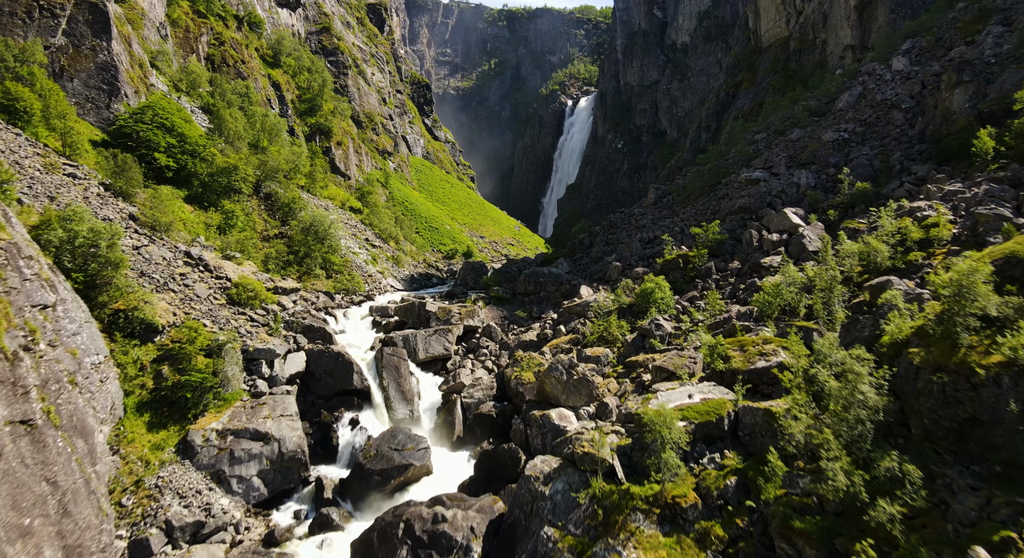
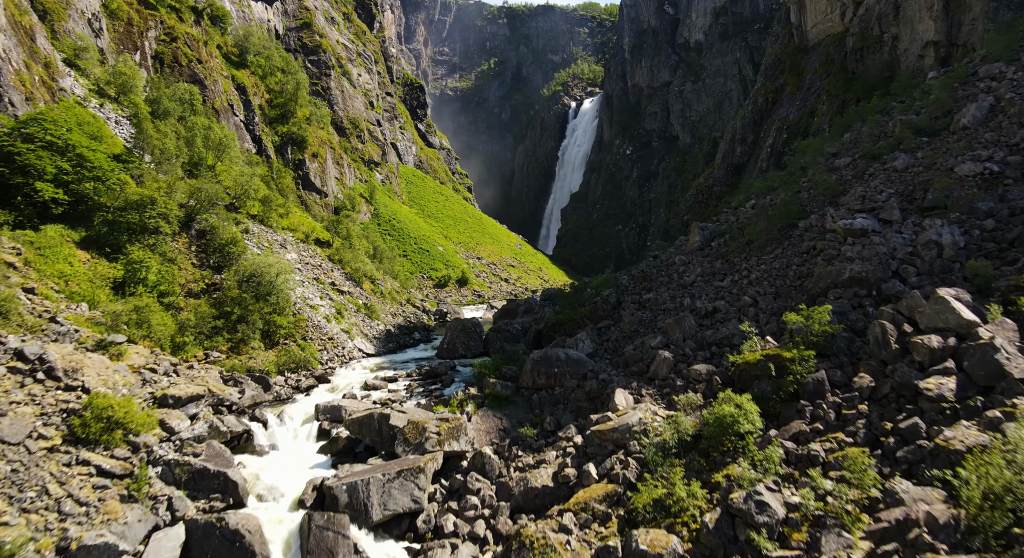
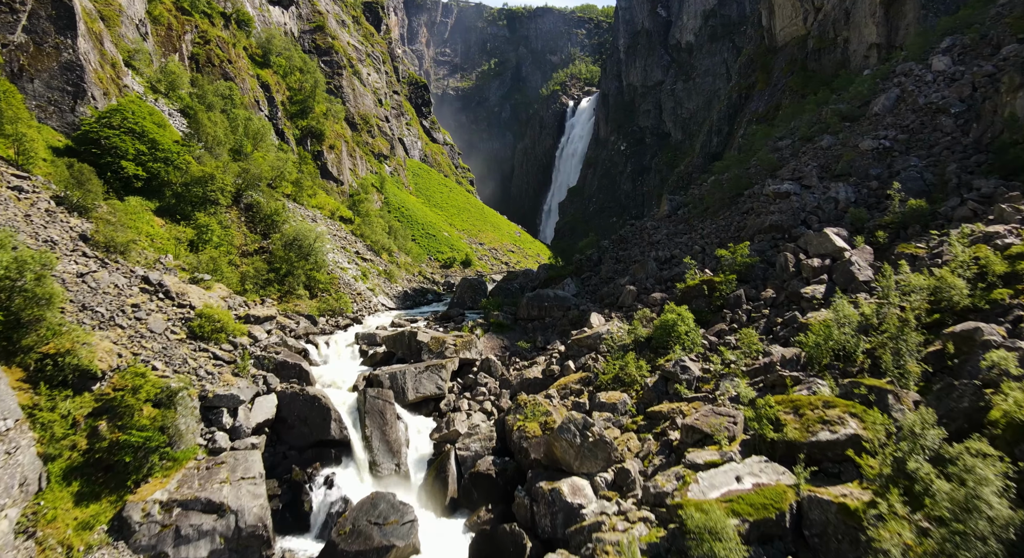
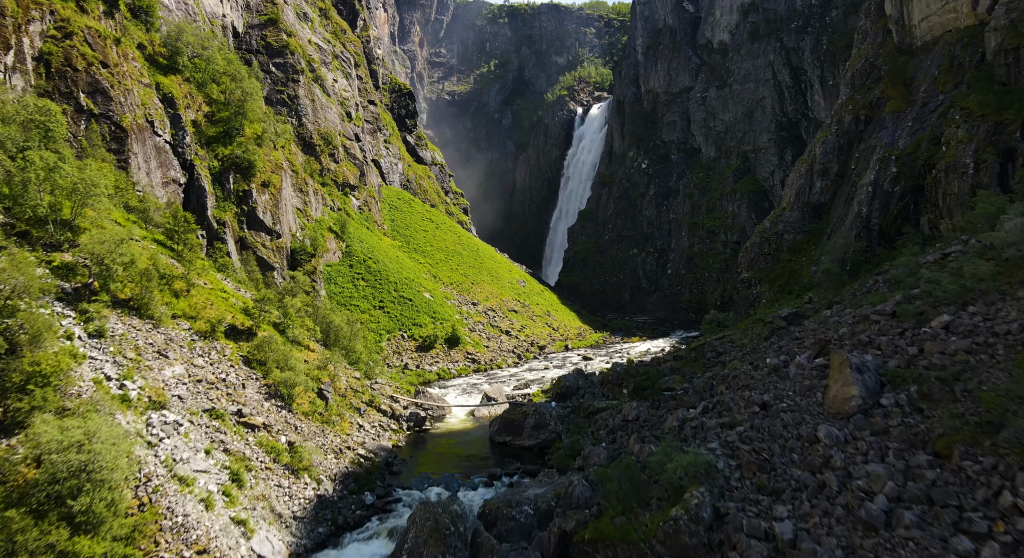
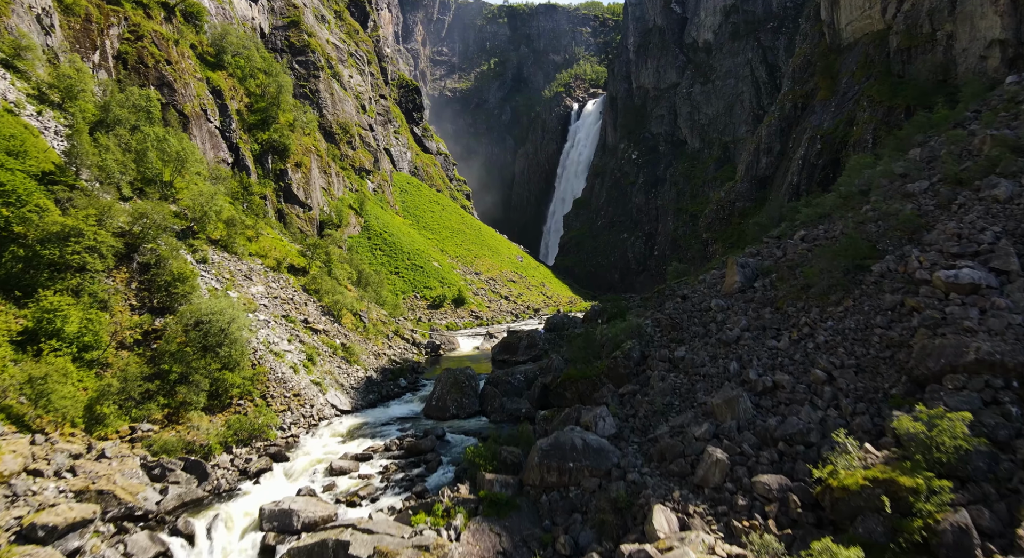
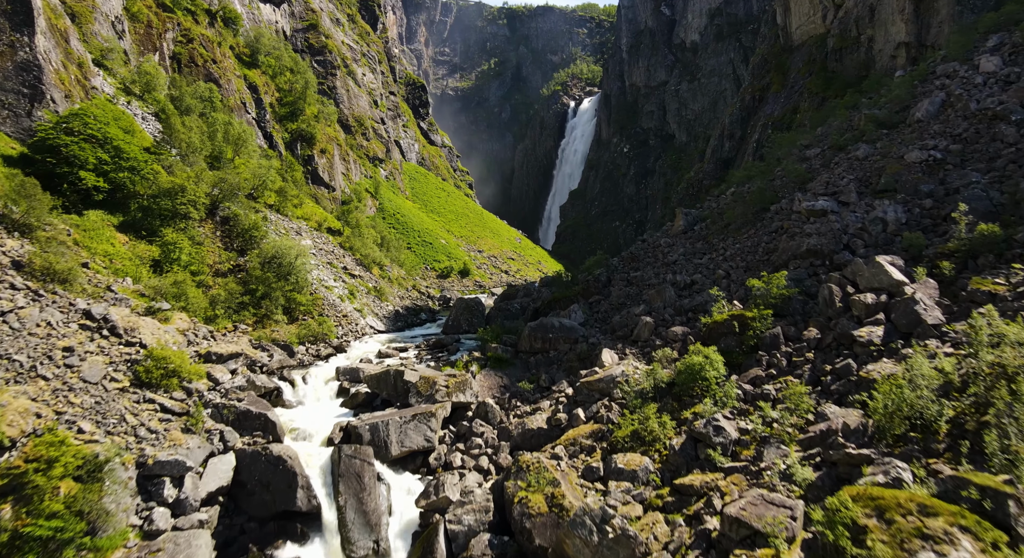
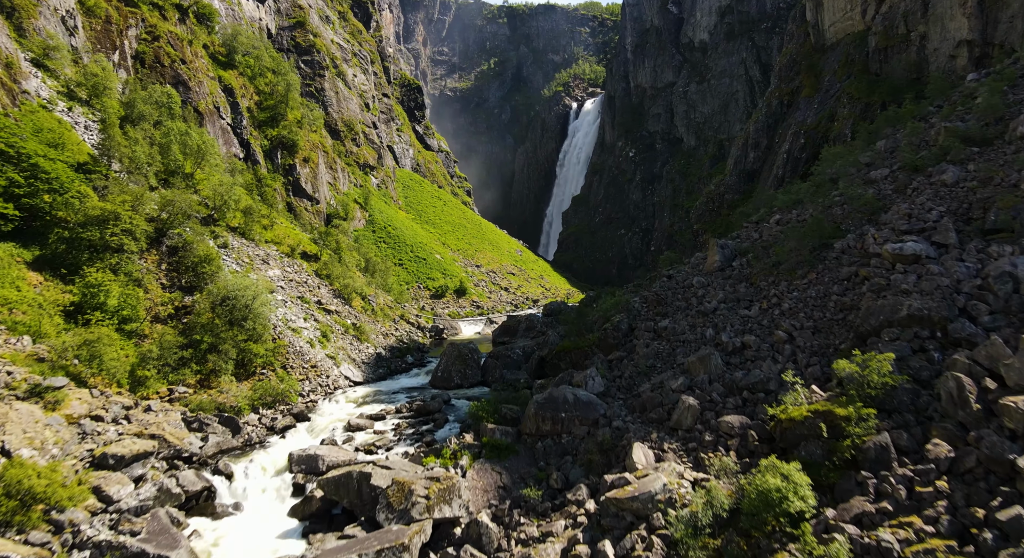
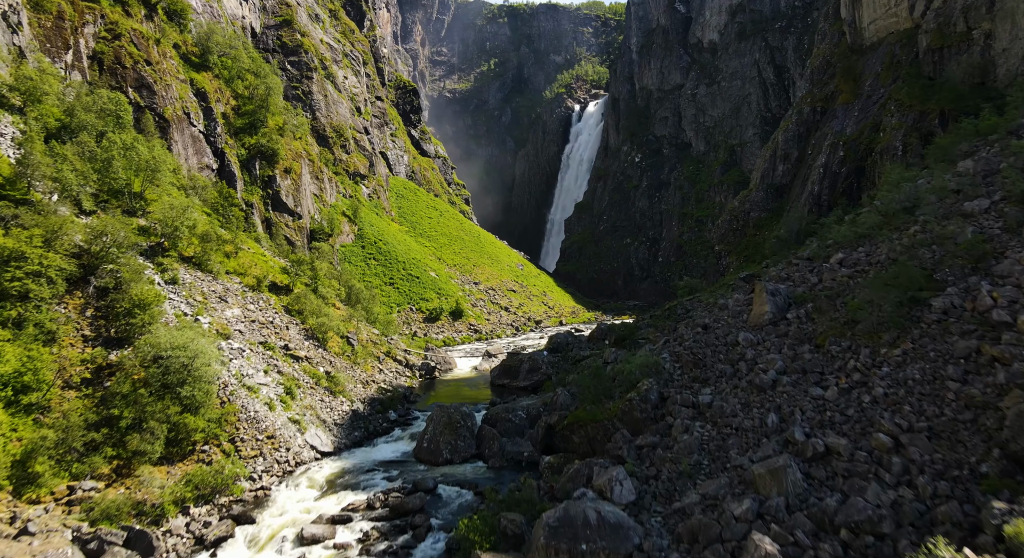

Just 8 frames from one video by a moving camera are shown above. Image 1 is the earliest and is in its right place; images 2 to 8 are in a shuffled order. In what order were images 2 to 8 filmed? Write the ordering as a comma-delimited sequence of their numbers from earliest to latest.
3, 6, 2, 7, 5, 8, 4
